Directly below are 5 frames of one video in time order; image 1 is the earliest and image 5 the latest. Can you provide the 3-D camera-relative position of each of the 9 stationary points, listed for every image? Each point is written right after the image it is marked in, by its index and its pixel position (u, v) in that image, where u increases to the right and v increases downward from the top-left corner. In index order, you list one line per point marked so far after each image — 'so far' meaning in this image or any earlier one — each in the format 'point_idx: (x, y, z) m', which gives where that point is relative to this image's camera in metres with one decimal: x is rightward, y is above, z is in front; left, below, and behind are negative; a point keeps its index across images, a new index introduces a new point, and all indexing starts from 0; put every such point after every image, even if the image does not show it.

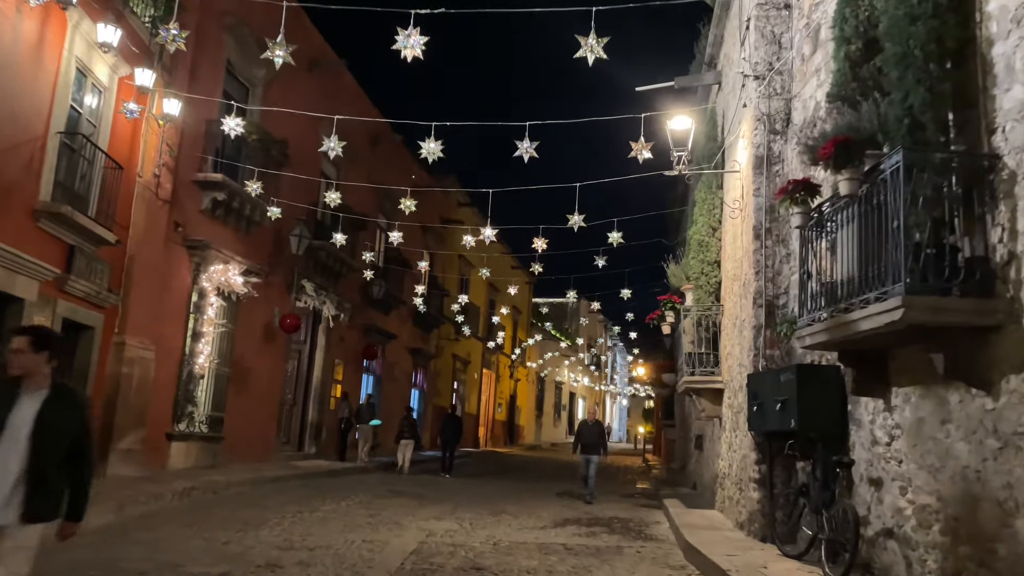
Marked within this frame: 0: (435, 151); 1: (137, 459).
0: (-0.8, +1.5, +8.7) m
1: (-5.1, -2.3, +10.8) m
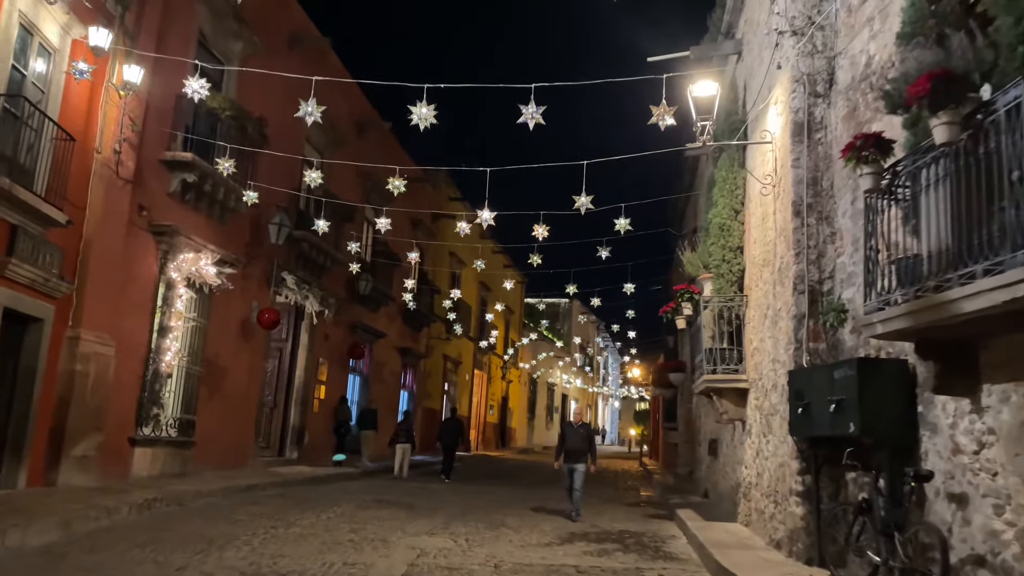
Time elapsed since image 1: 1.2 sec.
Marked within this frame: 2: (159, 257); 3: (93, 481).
0: (-0.8, +1.6, +7.7) m
1: (-5.1, -2.2, +9.7) m
2: (-4.9, +0.4, +11.1) m
3: (-5.1, -2.4, +9.7) m
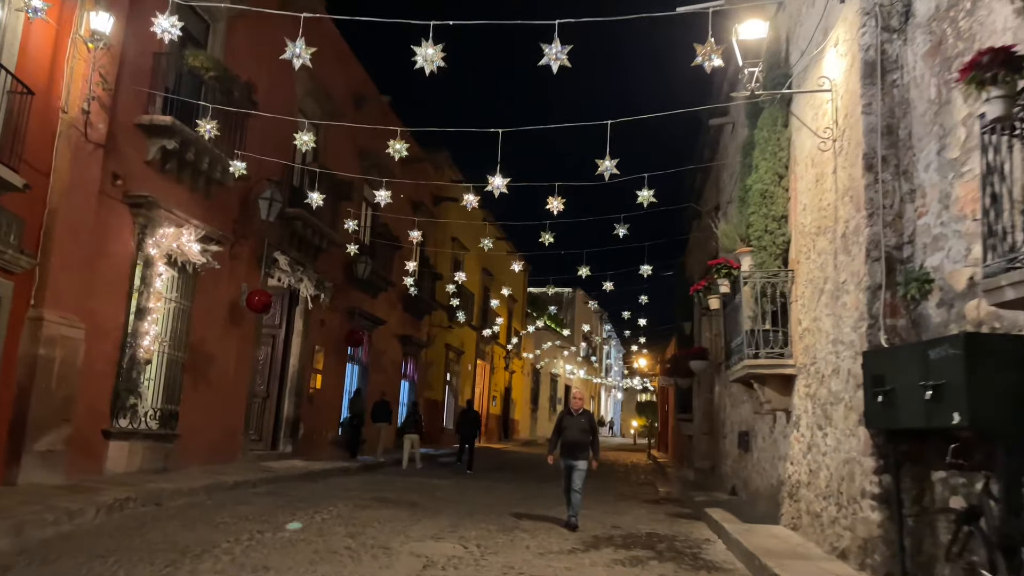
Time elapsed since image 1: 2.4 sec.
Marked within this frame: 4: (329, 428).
0: (-0.6, +1.9, +6.6) m
1: (-4.9, -1.9, +8.7) m
2: (-4.8, +0.7, +10.1) m
3: (-4.9, -2.1, +8.7) m
4: (-3.8, -2.9, +16.4) m
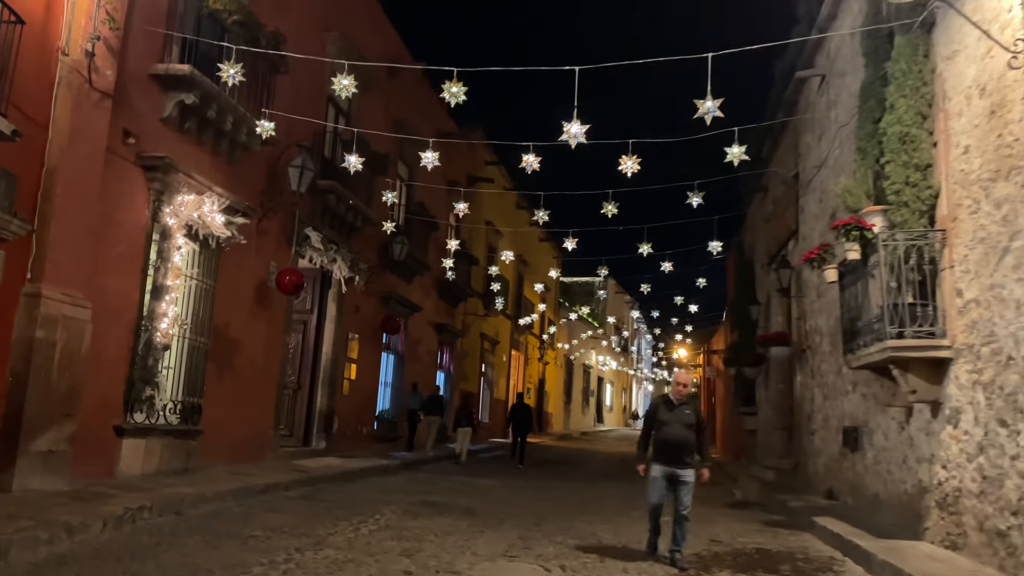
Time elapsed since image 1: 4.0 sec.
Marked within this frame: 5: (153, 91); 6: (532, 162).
0: (0.0, +2.2, +5.2) m
1: (-4.2, -1.7, +7.4) m
2: (-4.0, +1.0, +8.8) m
3: (-4.2, -1.8, +7.4) m
4: (-2.8, -2.6, +15.1) m
5: (-3.9, +2.2, +8.7) m
6: (+0.2, +1.5, +9.5) m
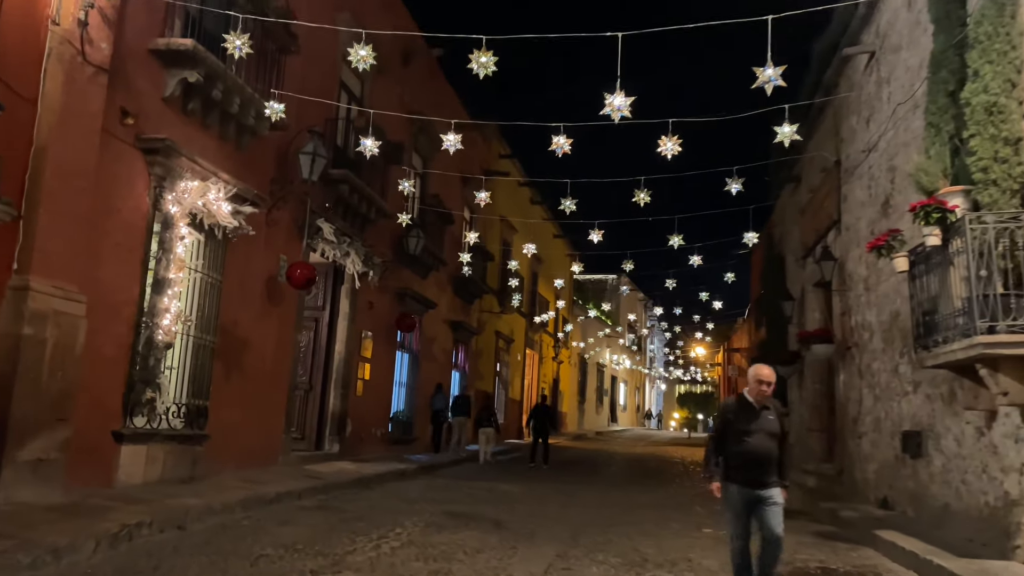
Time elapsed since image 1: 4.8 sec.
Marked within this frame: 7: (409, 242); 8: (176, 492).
0: (+0.3, +2.2, +4.5) m
1: (-3.9, -1.6, +6.8) m
2: (-3.7, +1.1, +8.1) m
3: (-3.9, -1.8, +6.7) m
4: (-2.4, -2.5, +14.5) m
5: (-3.6, +2.2, +8.1) m
6: (+0.6, +1.6, +8.8) m
7: (-1.9, +0.9, +15.0) m
8: (-3.3, -2.0, +7.9) m
